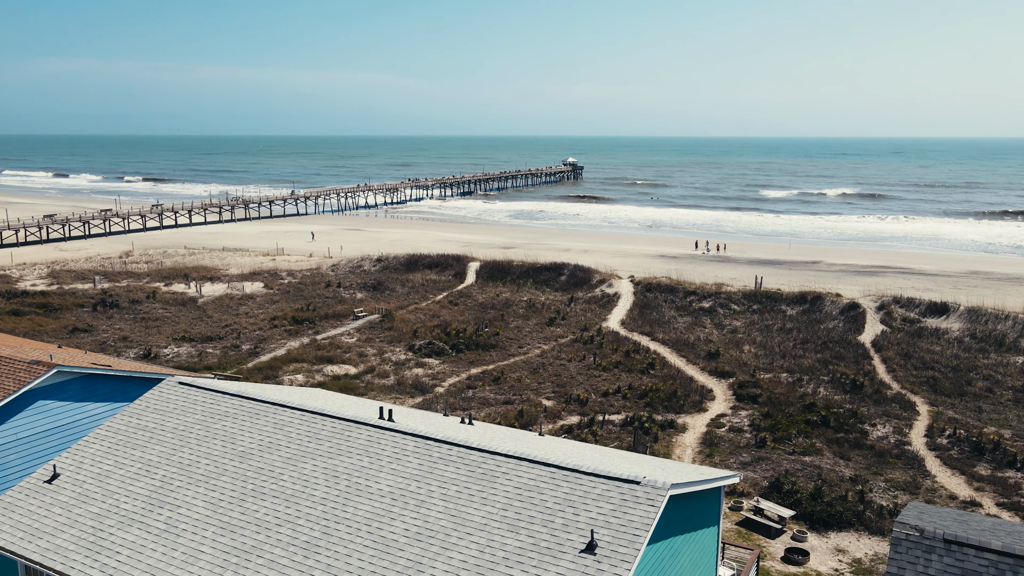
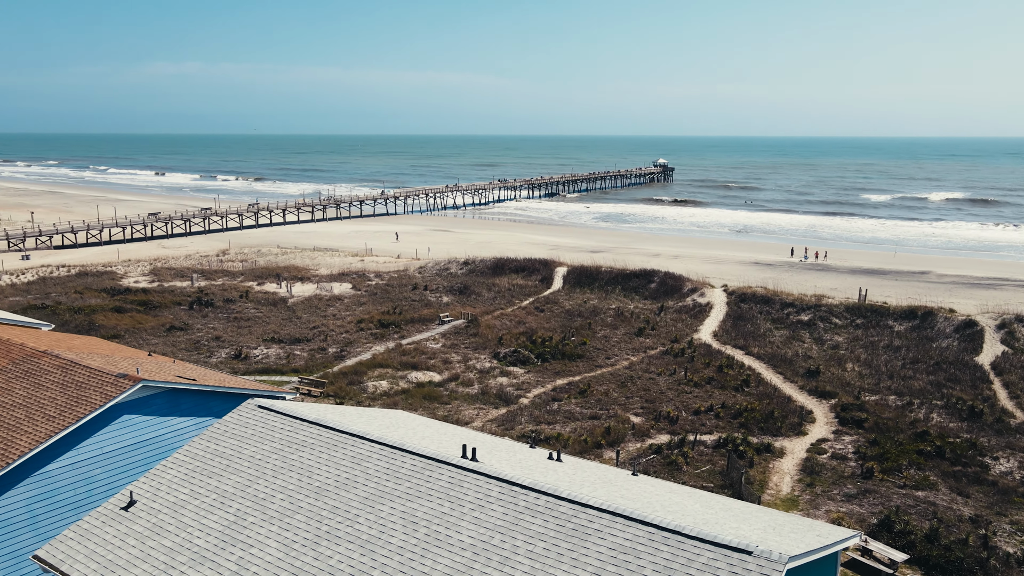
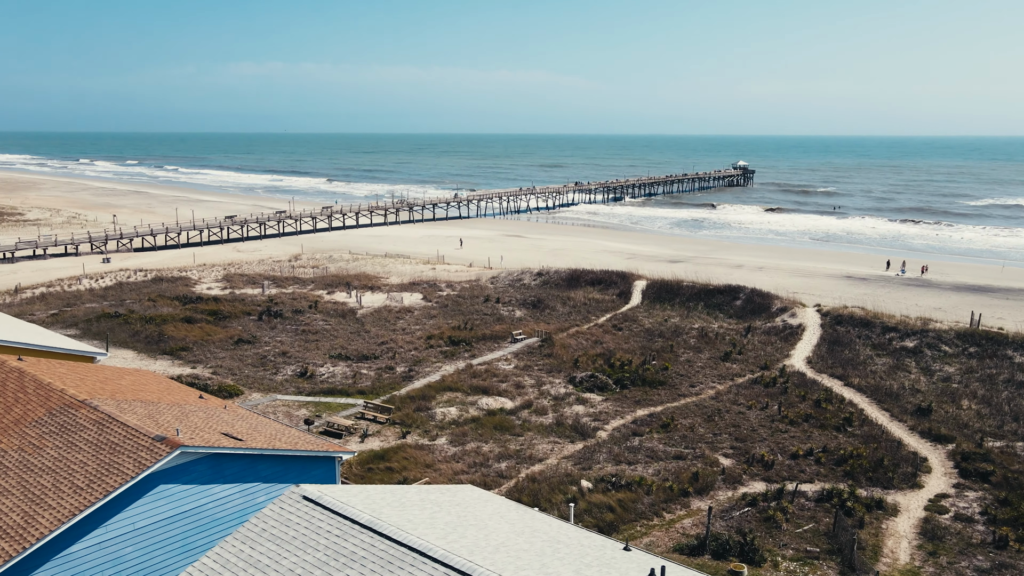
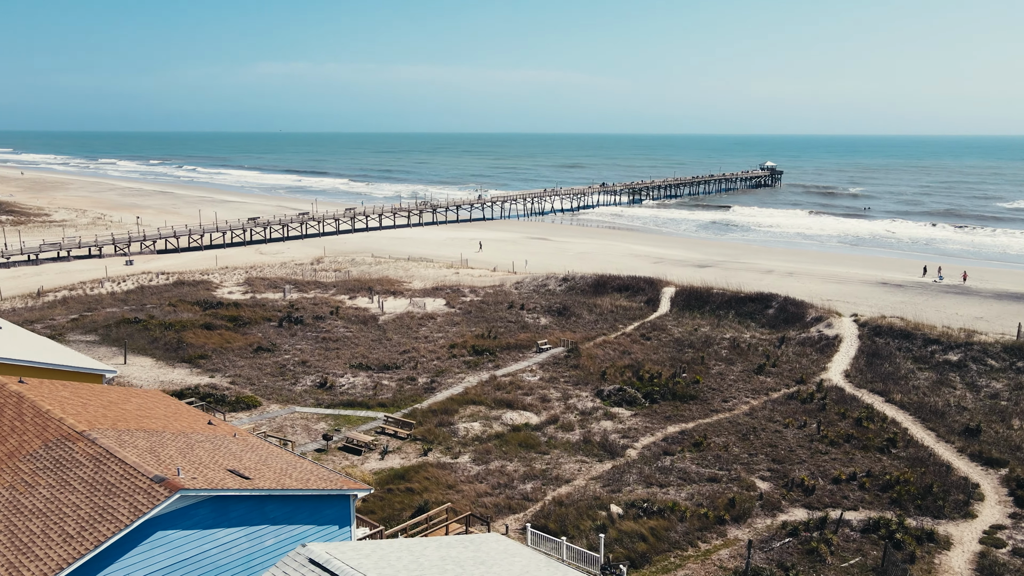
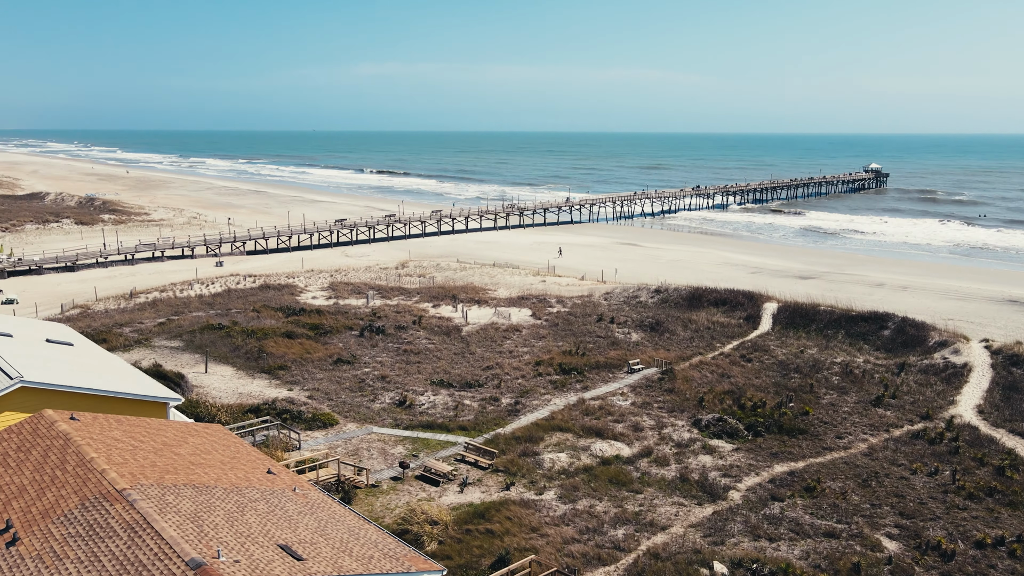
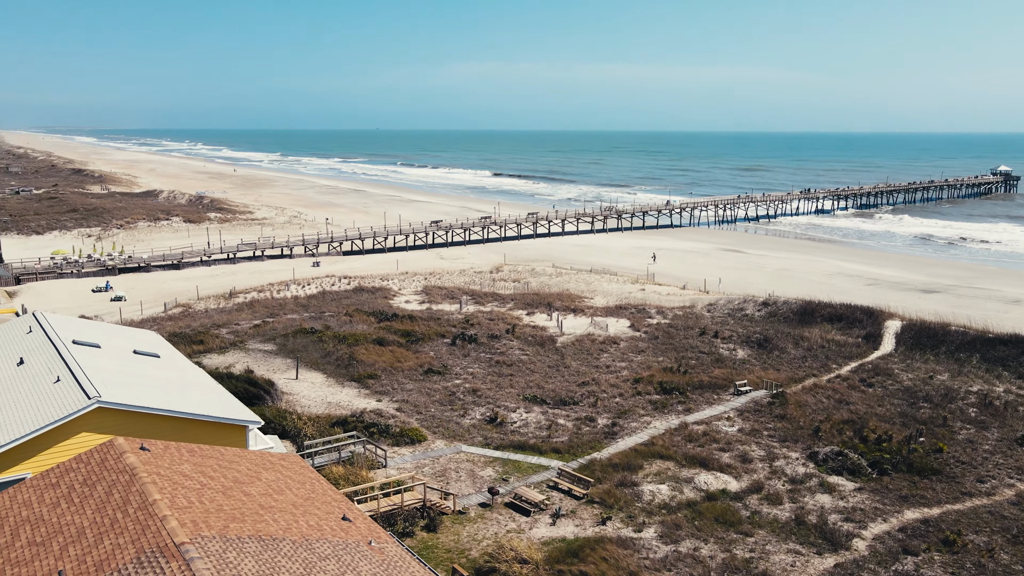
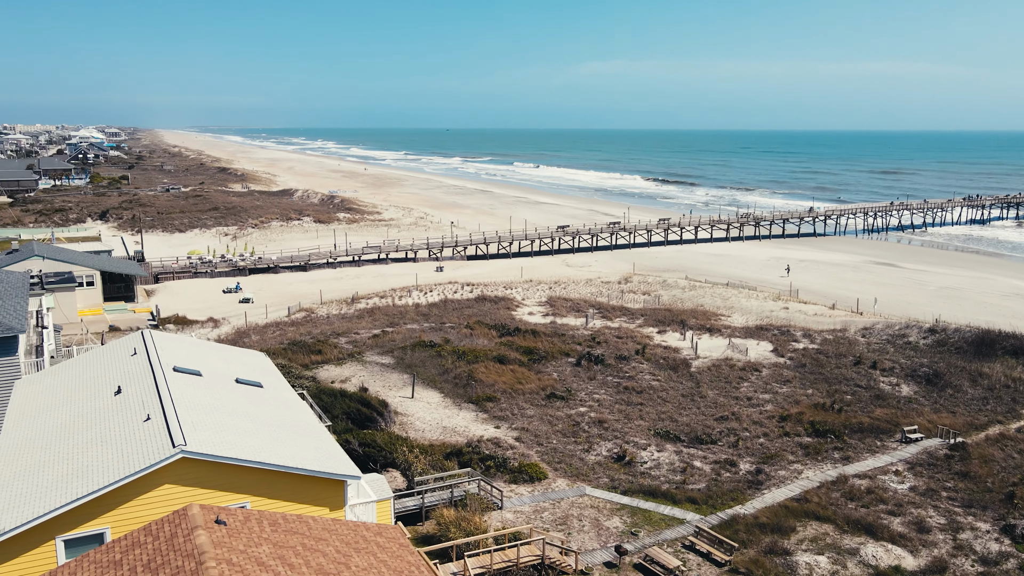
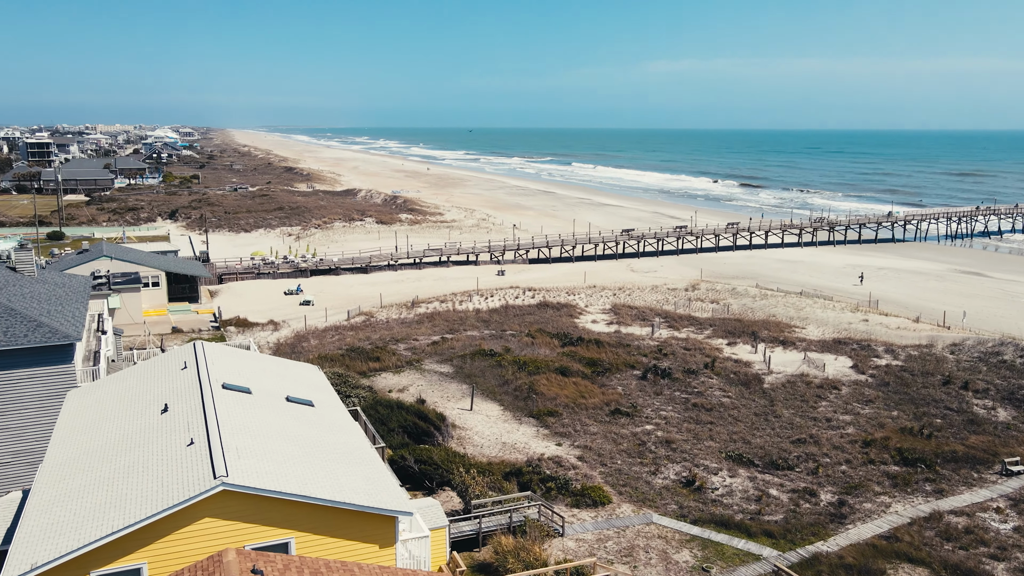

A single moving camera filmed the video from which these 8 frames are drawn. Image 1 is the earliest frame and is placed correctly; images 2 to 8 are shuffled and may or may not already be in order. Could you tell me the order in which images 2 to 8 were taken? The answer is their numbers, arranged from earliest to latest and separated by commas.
2, 3, 4, 5, 6, 7, 8
